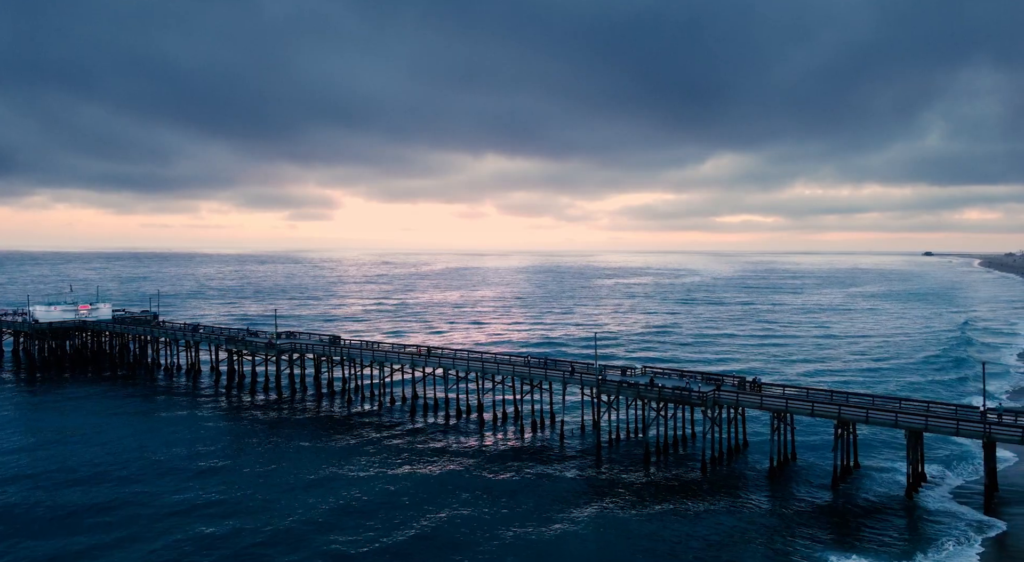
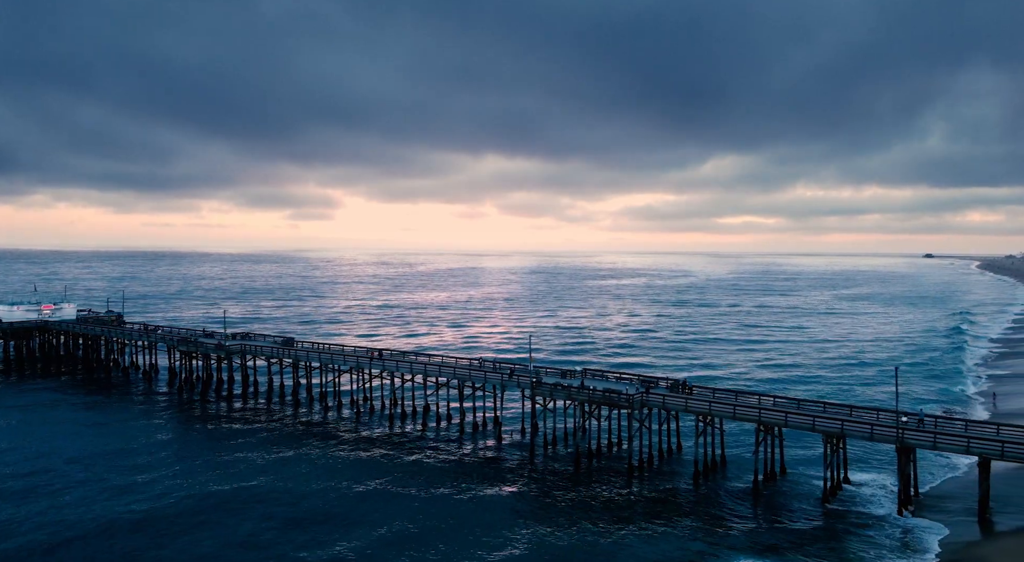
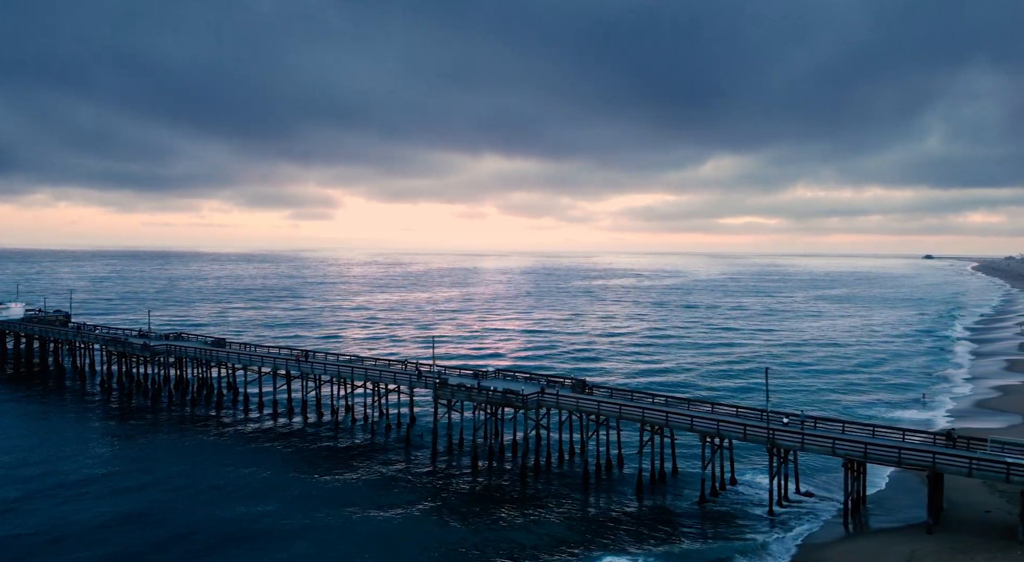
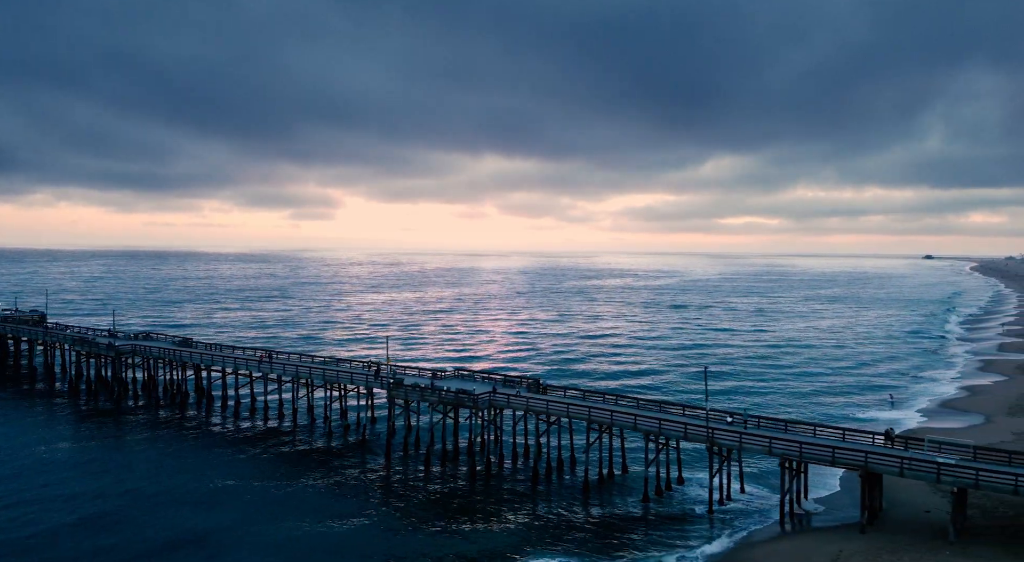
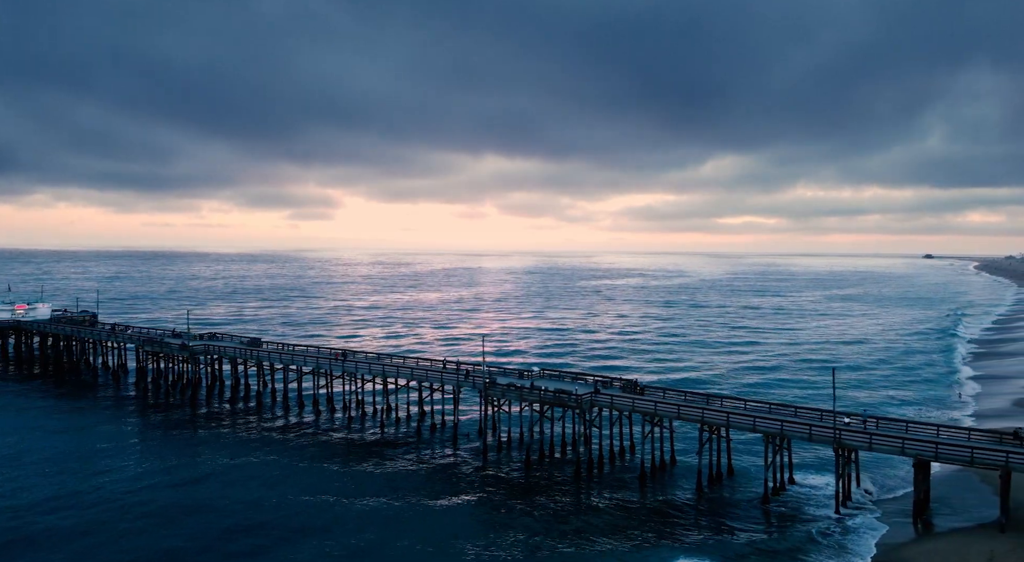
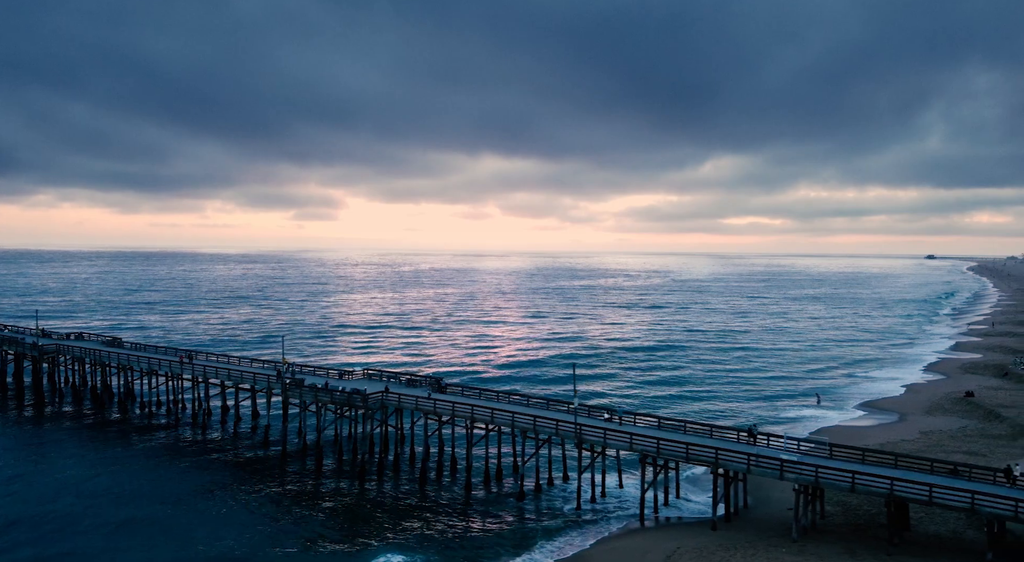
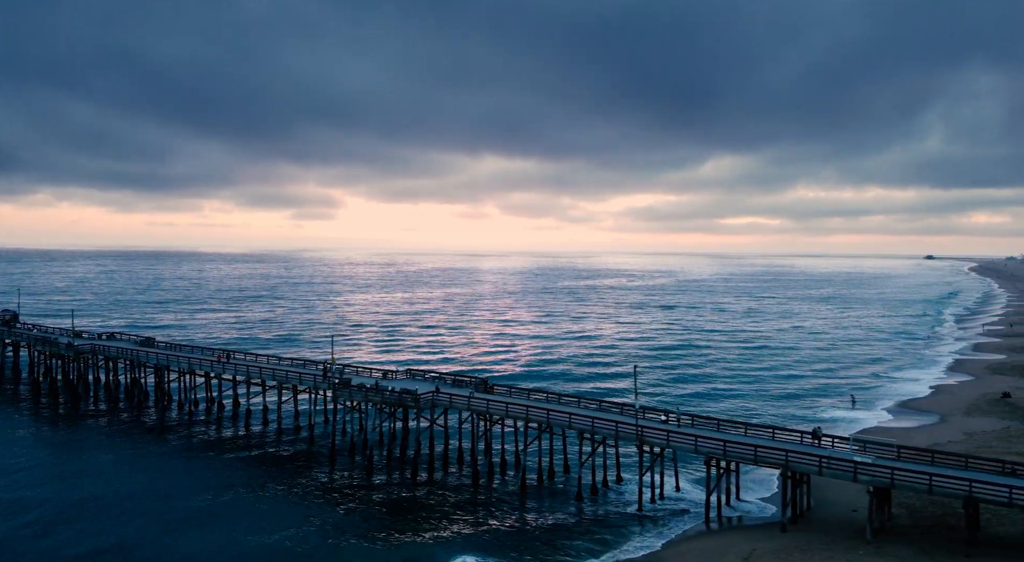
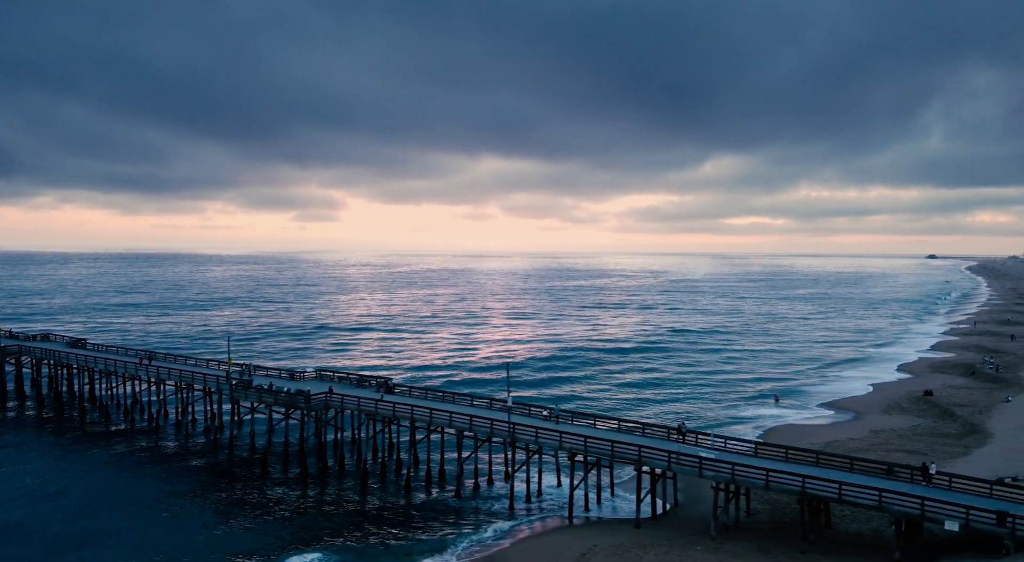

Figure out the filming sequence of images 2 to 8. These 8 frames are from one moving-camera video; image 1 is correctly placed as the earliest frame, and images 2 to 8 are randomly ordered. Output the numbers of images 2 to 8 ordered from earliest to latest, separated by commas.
2, 5, 3, 4, 7, 6, 8
